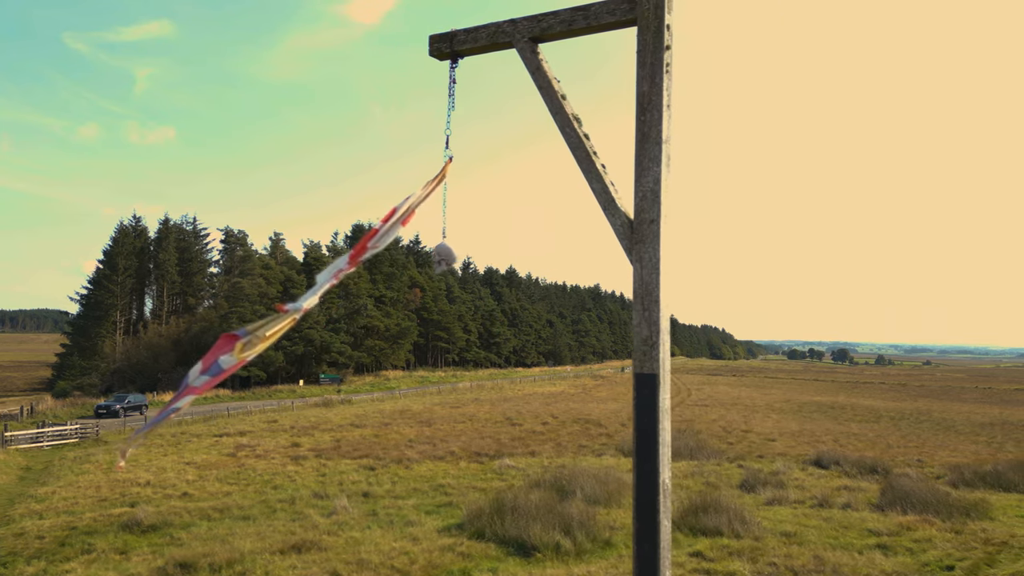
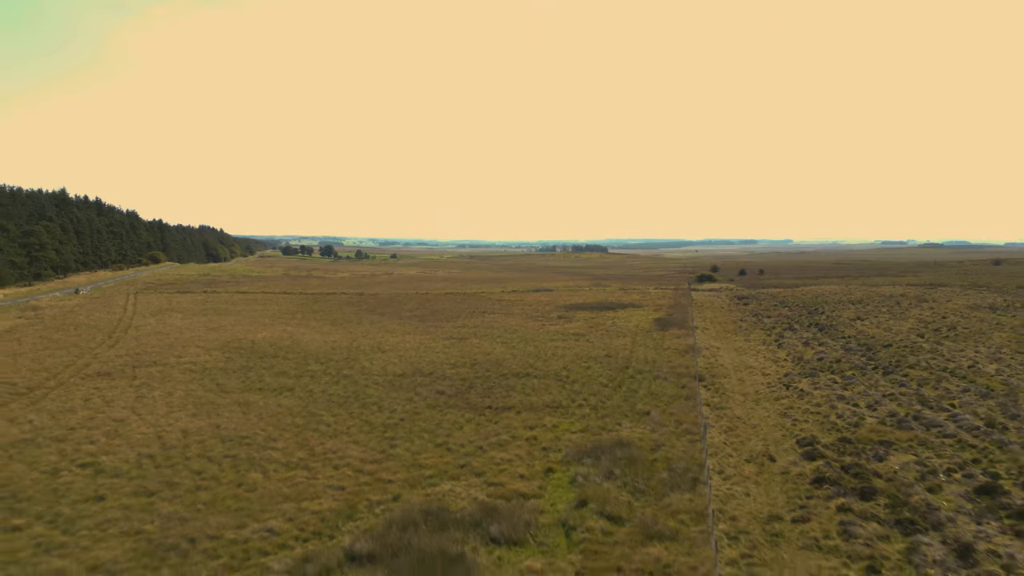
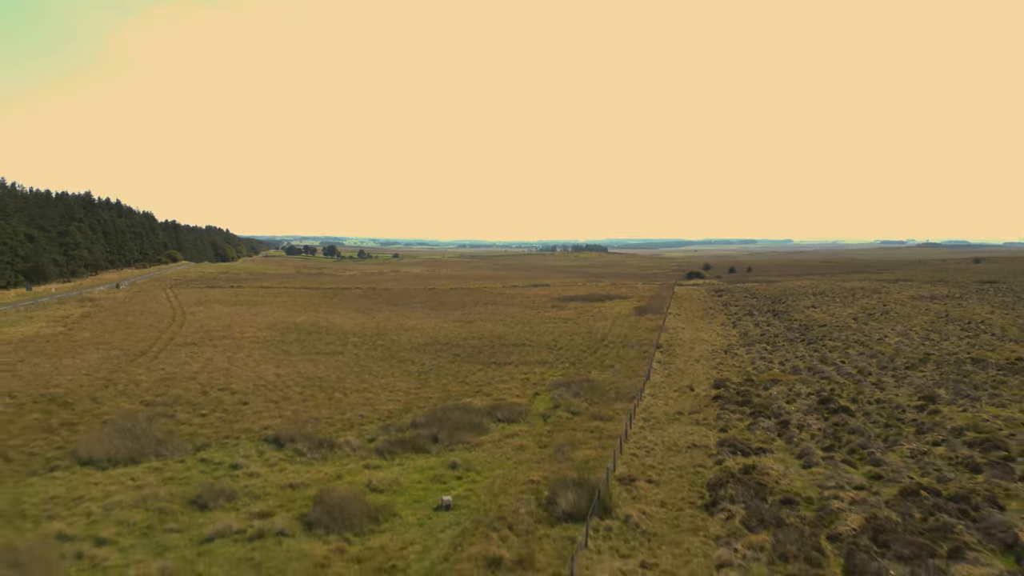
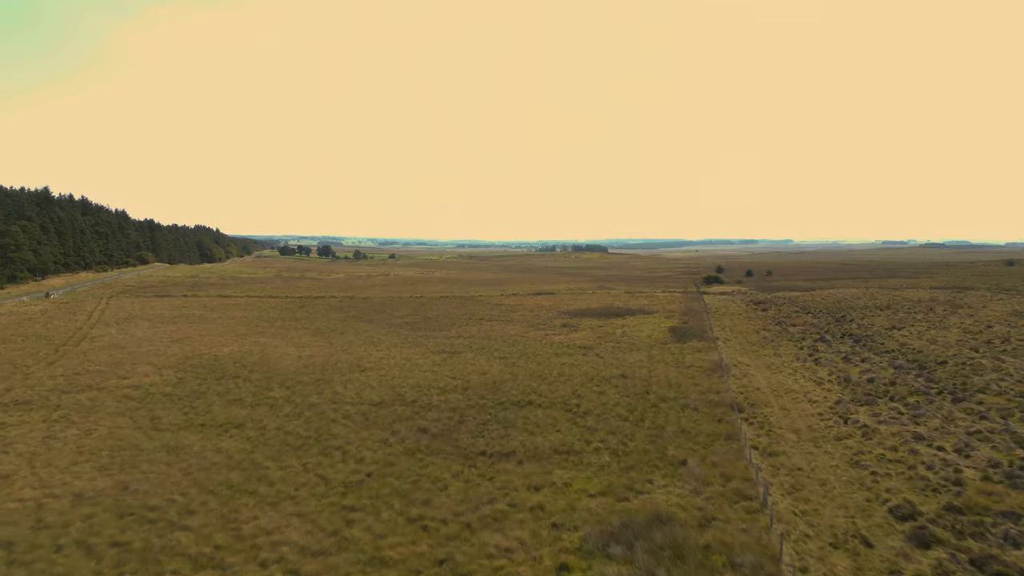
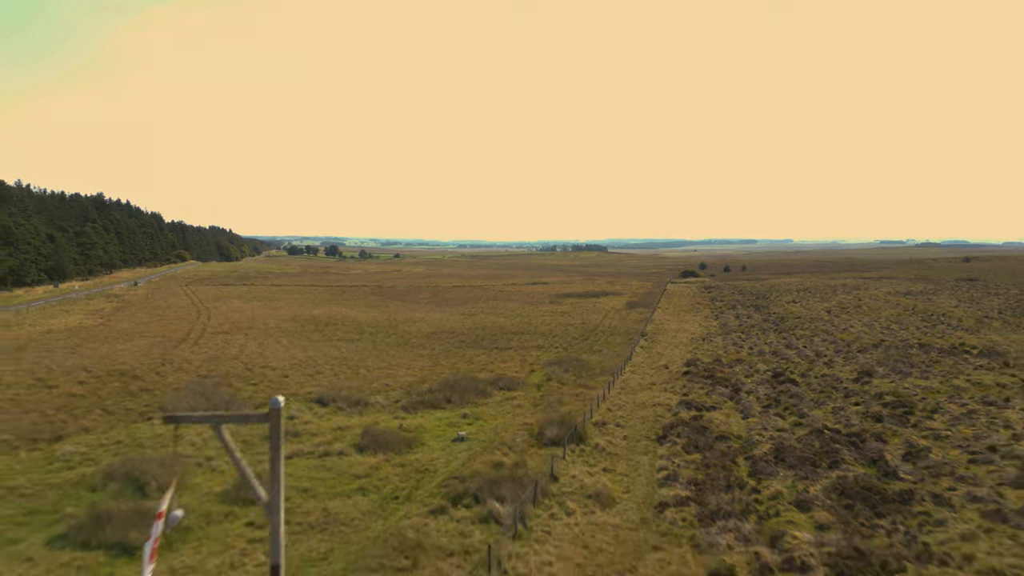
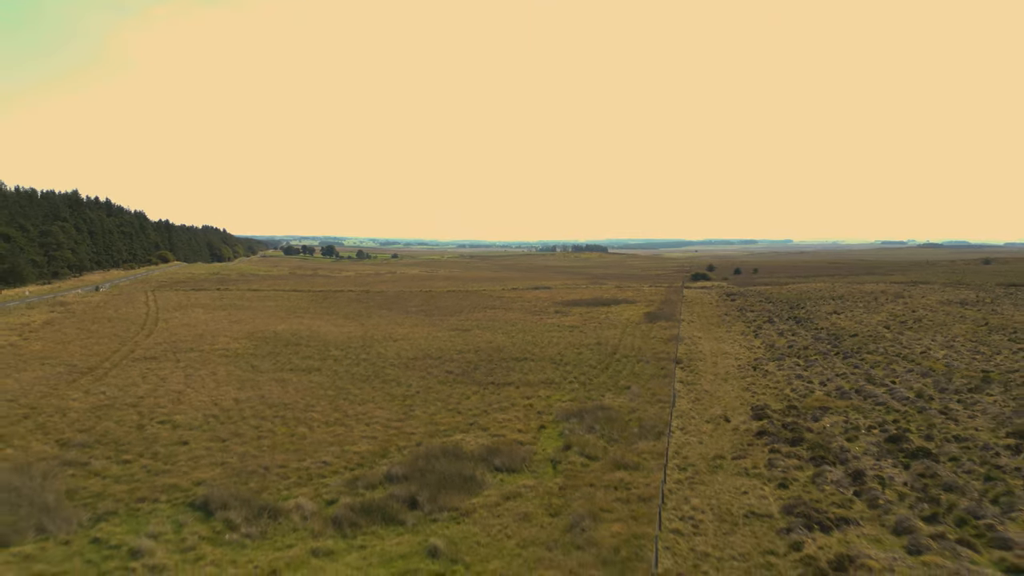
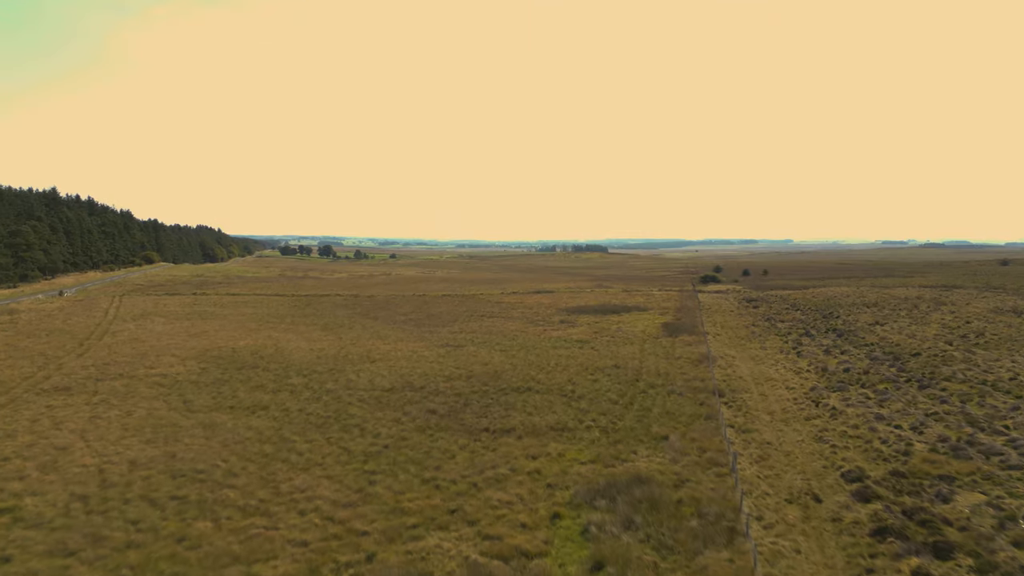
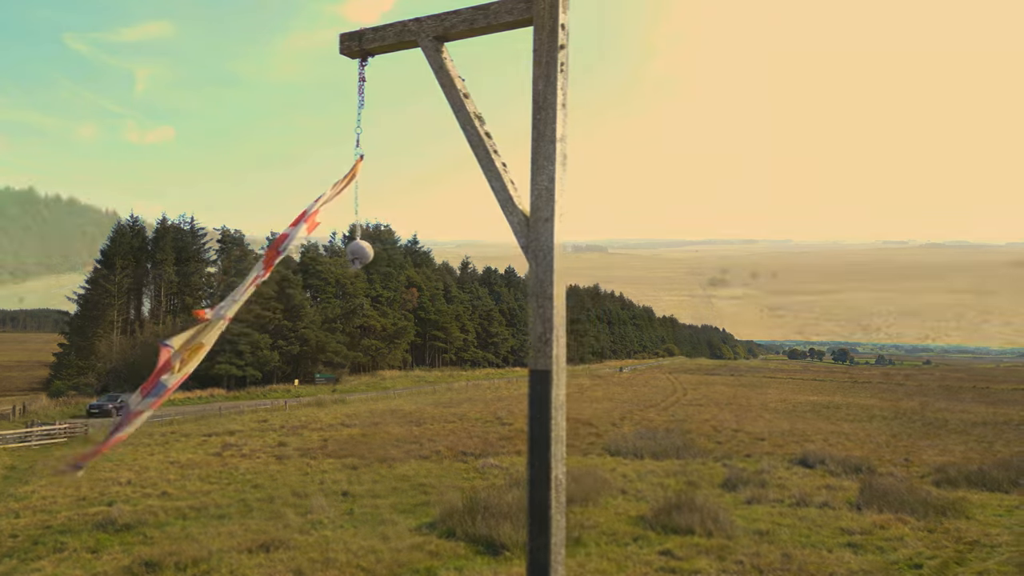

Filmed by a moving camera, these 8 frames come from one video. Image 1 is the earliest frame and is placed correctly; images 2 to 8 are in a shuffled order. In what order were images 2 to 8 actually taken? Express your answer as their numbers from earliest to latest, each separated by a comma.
8, 4, 7, 2, 6, 3, 5
